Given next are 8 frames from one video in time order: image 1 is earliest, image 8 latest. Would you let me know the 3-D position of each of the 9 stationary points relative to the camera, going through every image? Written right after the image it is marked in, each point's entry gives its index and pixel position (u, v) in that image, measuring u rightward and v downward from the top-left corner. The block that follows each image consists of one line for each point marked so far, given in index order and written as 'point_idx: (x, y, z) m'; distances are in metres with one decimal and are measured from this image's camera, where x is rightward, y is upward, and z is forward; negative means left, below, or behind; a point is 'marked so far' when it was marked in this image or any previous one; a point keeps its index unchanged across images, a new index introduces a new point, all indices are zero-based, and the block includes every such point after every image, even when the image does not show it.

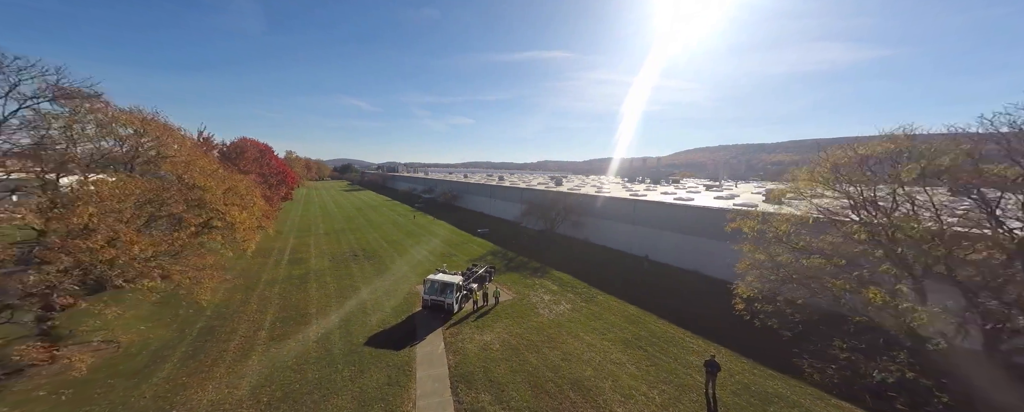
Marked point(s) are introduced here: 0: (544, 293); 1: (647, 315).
0: (+2.1, -5.8, +19.4) m
1: (+7.7, -6.2, +16.6) m
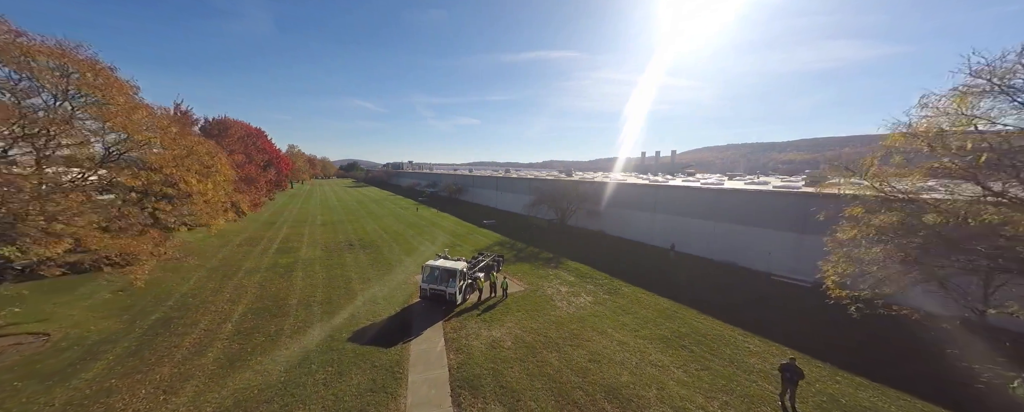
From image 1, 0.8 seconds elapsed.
0: (+2.8, -4.5, +17.0) m
1: (+8.3, -5.0, +14.1) m
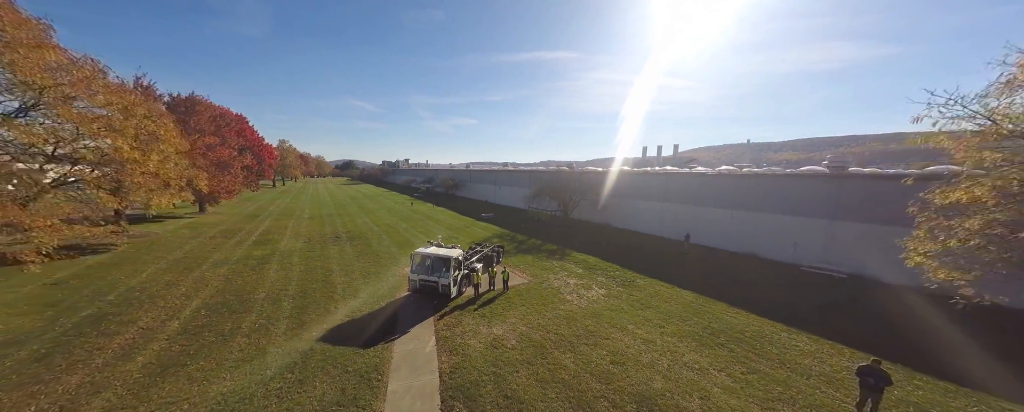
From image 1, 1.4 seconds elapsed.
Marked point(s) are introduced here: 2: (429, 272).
0: (+2.9, -3.6, +15.2) m
1: (+8.5, -4.1, +12.3) m
2: (-3.4, -2.7, +11.9) m
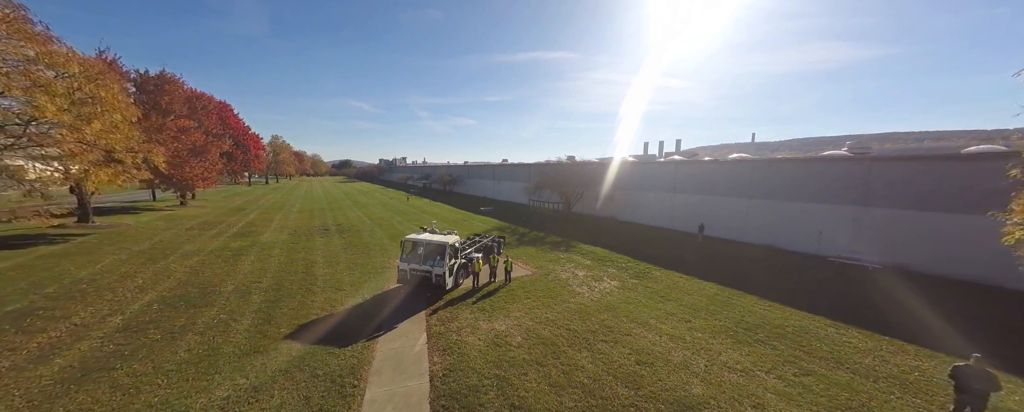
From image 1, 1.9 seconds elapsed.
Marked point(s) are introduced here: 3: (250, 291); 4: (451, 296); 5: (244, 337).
0: (+3.0, -2.9, +13.8) m
1: (+8.6, -3.4, +11.0) m
2: (-3.2, -2.0, +10.5) m
3: (-9.1, -3.0, +10.2) m
4: (-2.2, -3.2, +10.5) m
5: (-6.9, -3.4, +7.5) m
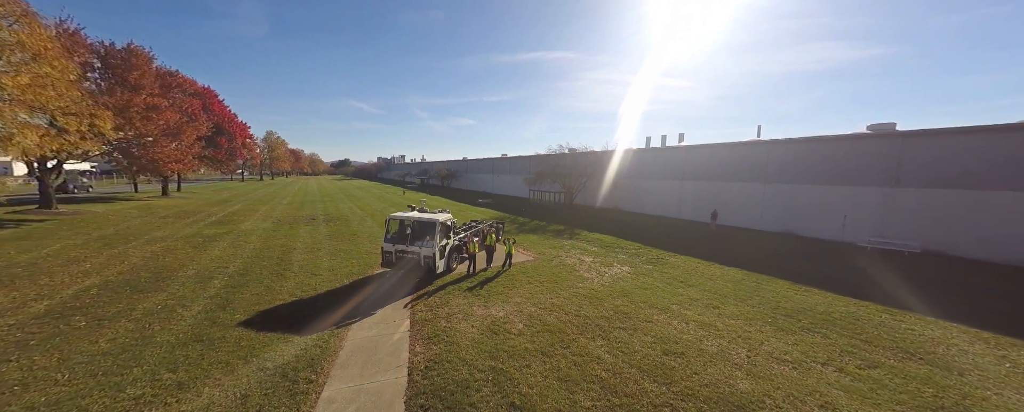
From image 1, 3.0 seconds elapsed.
0: (+3.0, -2.1, +12.6) m
1: (+8.6, -2.5, +9.8) m
2: (-3.3, -1.1, +9.2) m
3: (-9.1, -2.1, +8.9) m
4: (-2.2, -2.4, +9.3) m
5: (-6.9, -2.5, +6.2) m
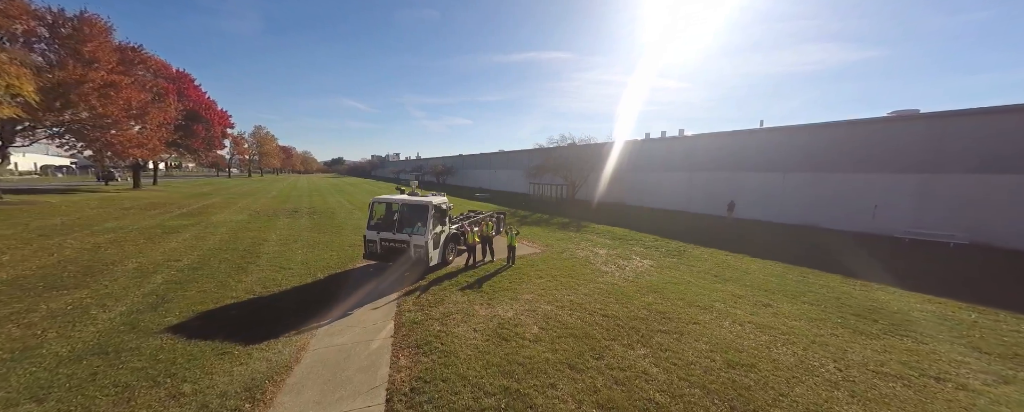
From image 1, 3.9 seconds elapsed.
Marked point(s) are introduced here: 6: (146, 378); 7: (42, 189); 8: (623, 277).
0: (+3.1, -1.5, +11.2) m
1: (+8.7, -2.0, +8.5) m
2: (-3.1, -0.6, +7.8) m
3: (-8.9, -1.6, +7.4) m
4: (-2.0, -1.9, +7.8) m
5: (-6.6, -2.0, +4.7) m
6: (-4.6, -2.2, +3.7) m
7: (-31.0, +1.2, +19.2) m
8: (+3.0, -1.9, +8.0) m
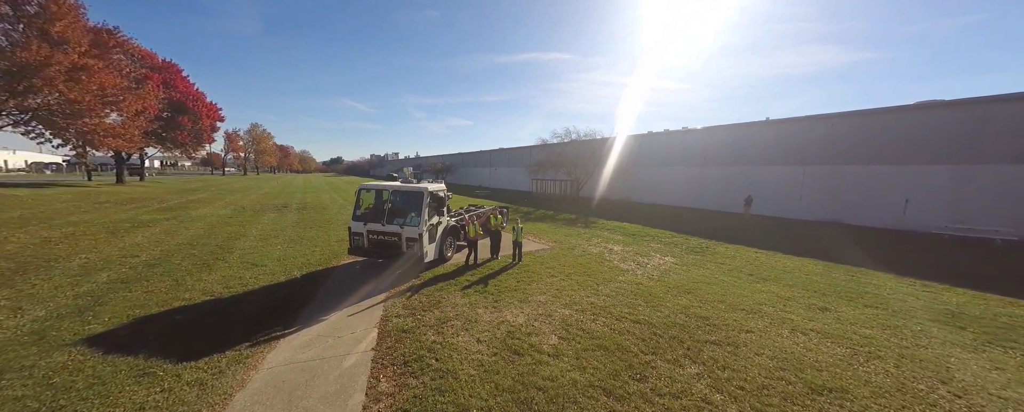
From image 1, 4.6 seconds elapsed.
0: (+3.3, -1.3, +10.2) m
1: (+8.9, -1.7, +7.5) m
2: (-2.9, -0.3, +6.8) m
3: (-8.8, -1.3, +6.3) m
4: (-1.9, -1.6, +6.8) m
5: (-6.5, -1.7, +3.7) m
6: (-4.4, -1.9, +2.7) m
7: (-30.8, +1.5, +18.1) m
8: (+3.2, -1.7, +7.0) m
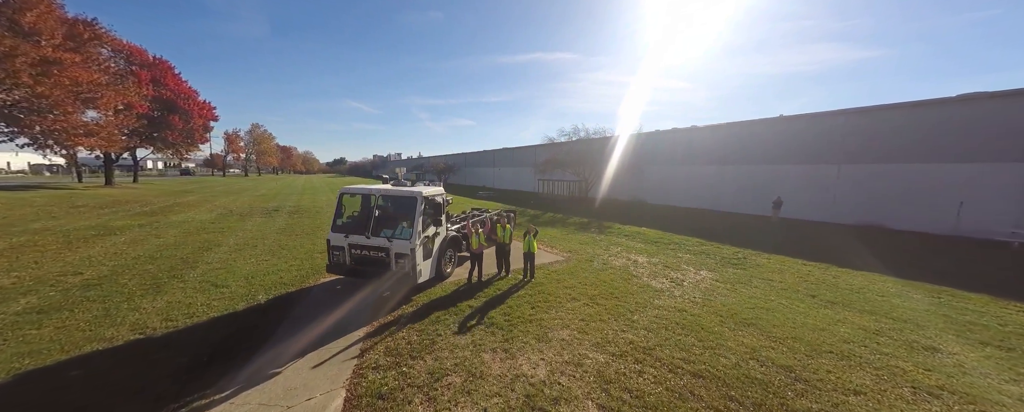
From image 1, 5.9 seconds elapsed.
0: (+3.5, -1.4, +8.9) m
1: (+9.2, -1.8, +6.2) m
2: (-2.7, -0.5, +5.6) m
3: (-8.5, -1.5, +5.2) m
4: (-1.6, -1.8, +5.6) m
5: (-6.3, -1.9, +2.6) m
6: (-4.2, -2.0, +1.5) m
7: (-30.5, +1.3, +17.2) m
8: (+3.5, -1.8, +5.7) m
